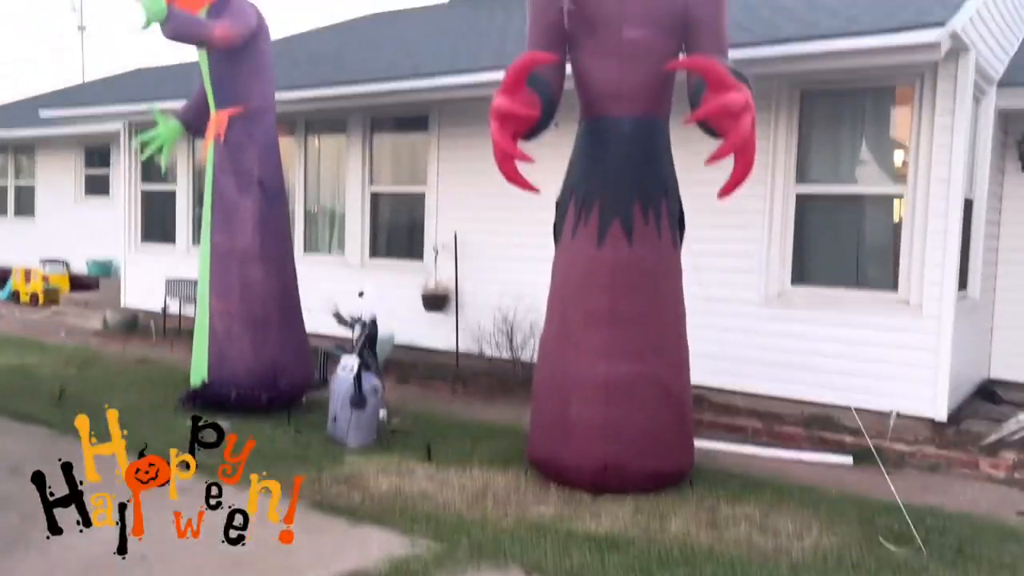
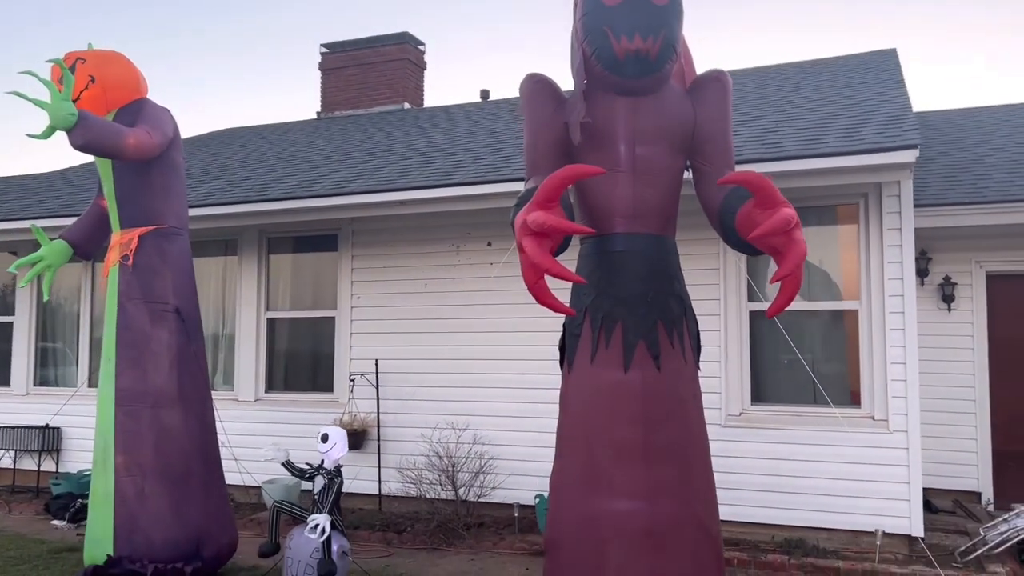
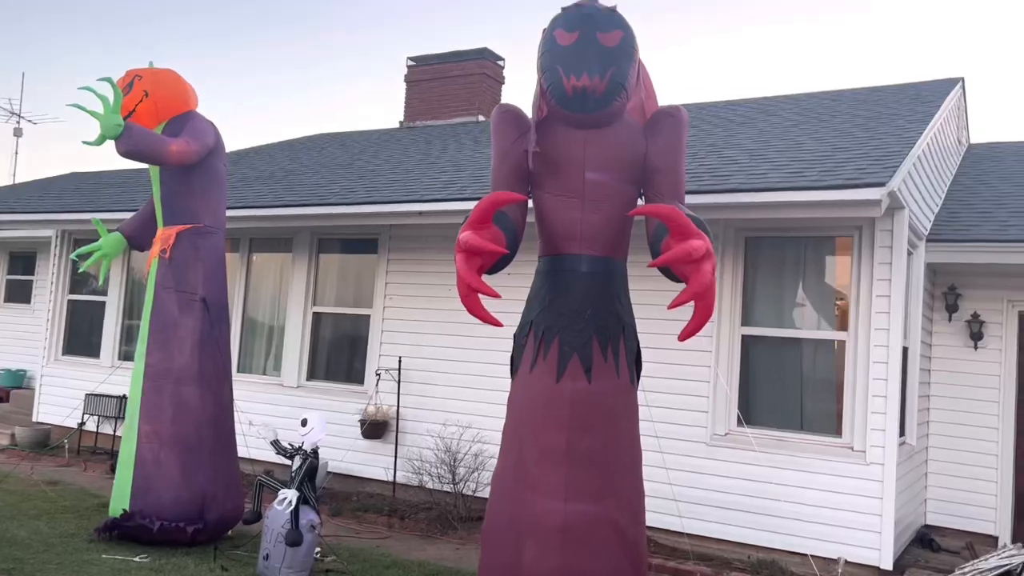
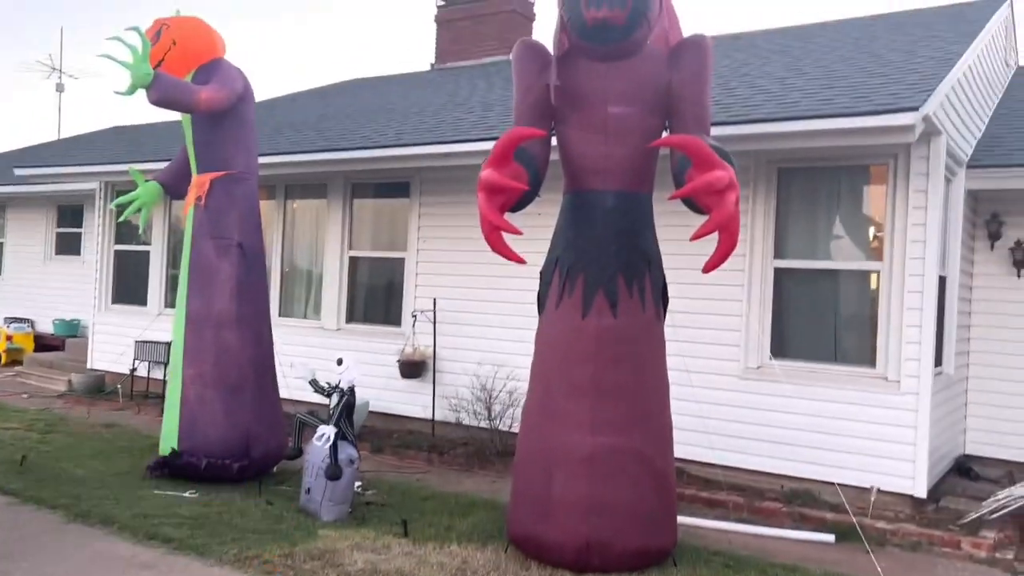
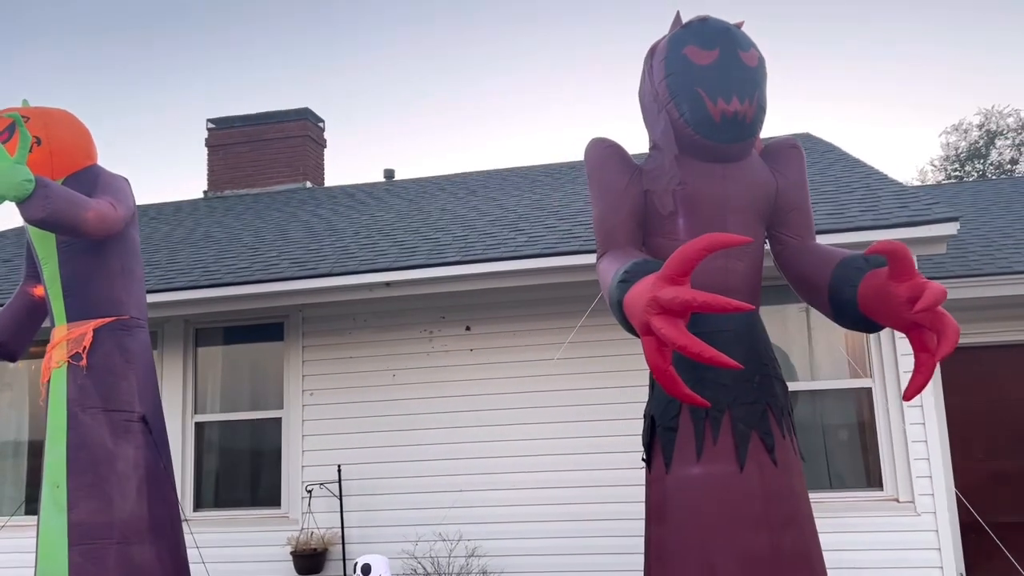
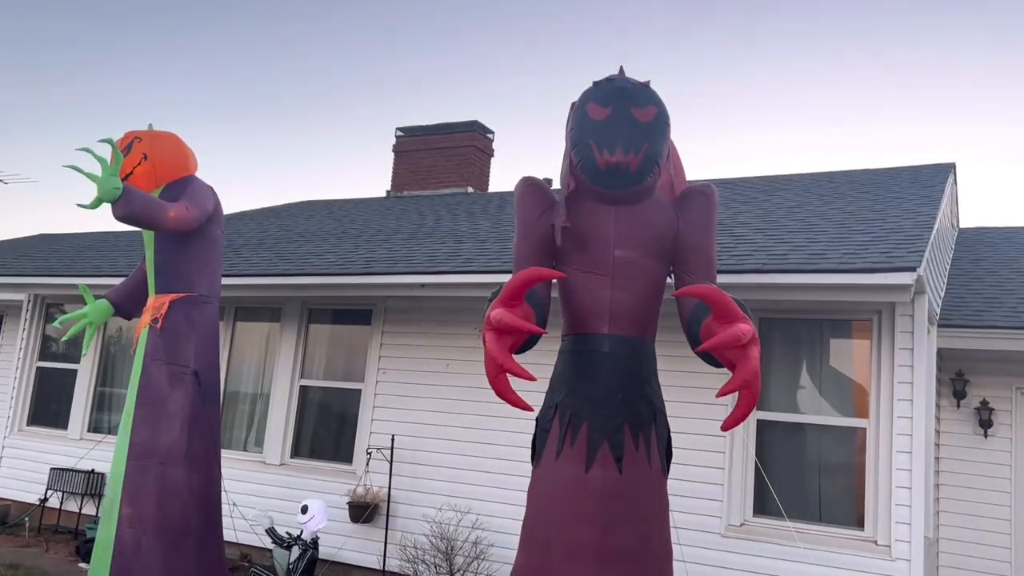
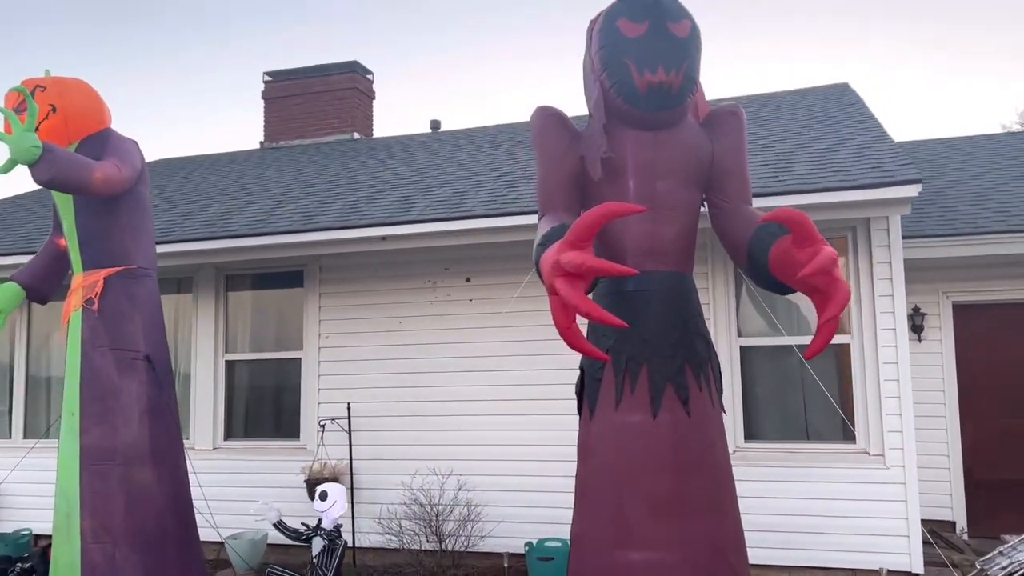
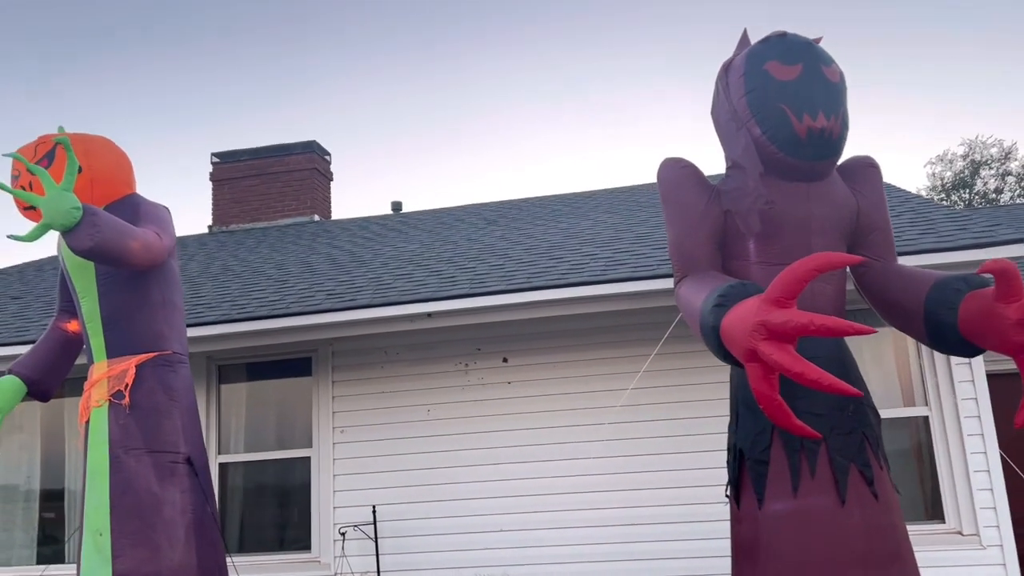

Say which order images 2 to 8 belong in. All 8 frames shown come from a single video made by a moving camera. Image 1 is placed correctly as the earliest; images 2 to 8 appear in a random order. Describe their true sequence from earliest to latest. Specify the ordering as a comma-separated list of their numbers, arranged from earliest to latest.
4, 3, 6, 2, 7, 5, 8
